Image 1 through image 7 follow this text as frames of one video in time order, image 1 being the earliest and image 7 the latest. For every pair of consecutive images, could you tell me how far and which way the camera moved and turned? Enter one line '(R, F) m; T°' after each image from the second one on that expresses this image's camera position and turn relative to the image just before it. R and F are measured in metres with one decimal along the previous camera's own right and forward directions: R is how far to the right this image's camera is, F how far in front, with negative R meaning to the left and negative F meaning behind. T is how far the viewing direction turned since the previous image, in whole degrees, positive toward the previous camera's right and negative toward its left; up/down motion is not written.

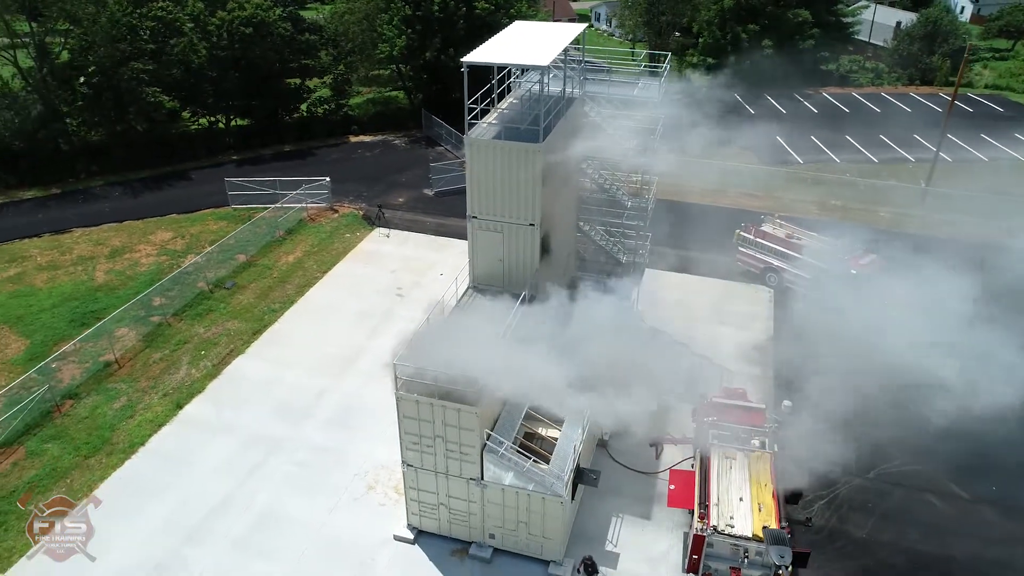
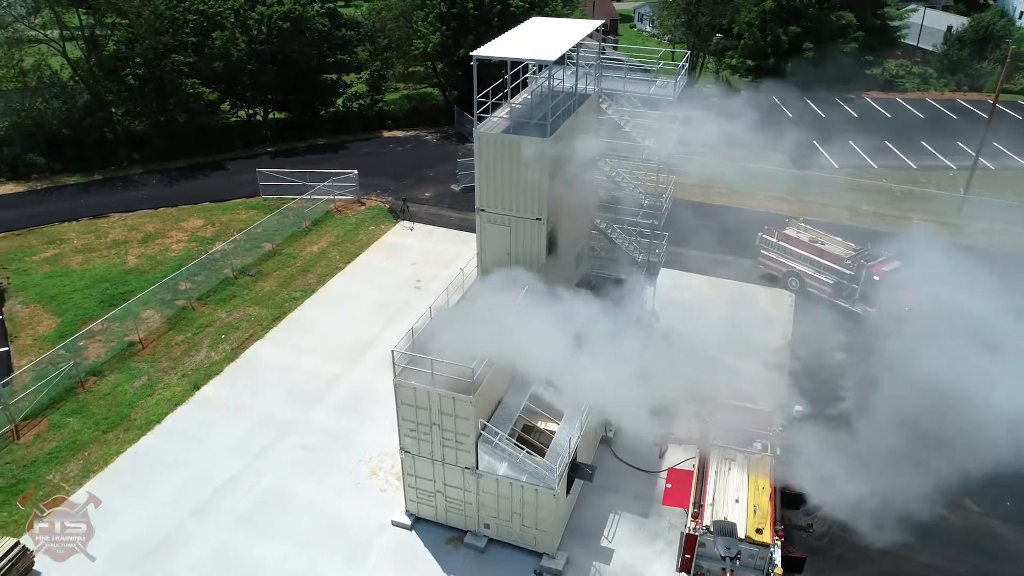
(+0.7, -0.1) m; -3°
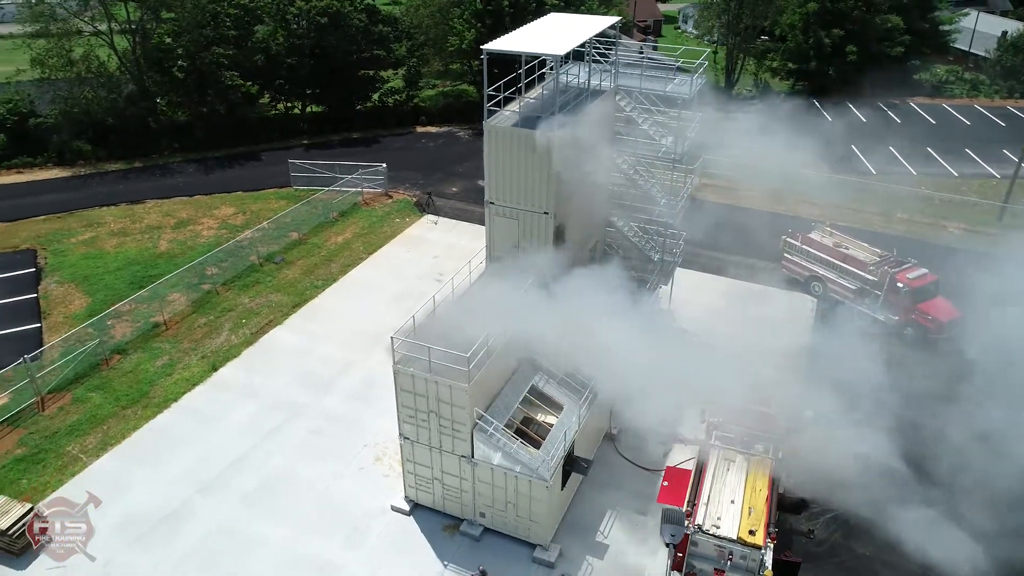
(+0.7, -0.1) m; -3°
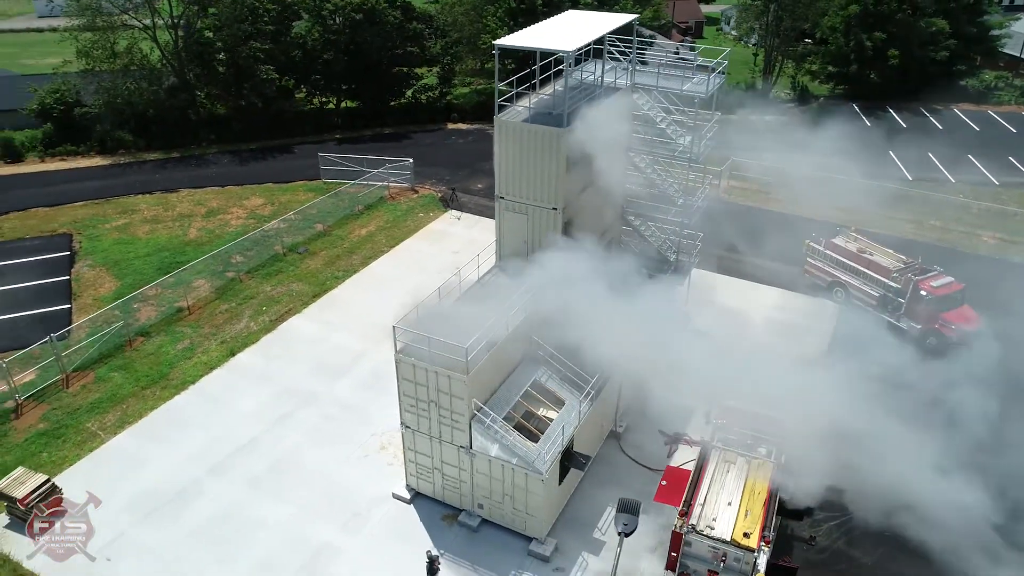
(+0.6, -0.1) m; -3°
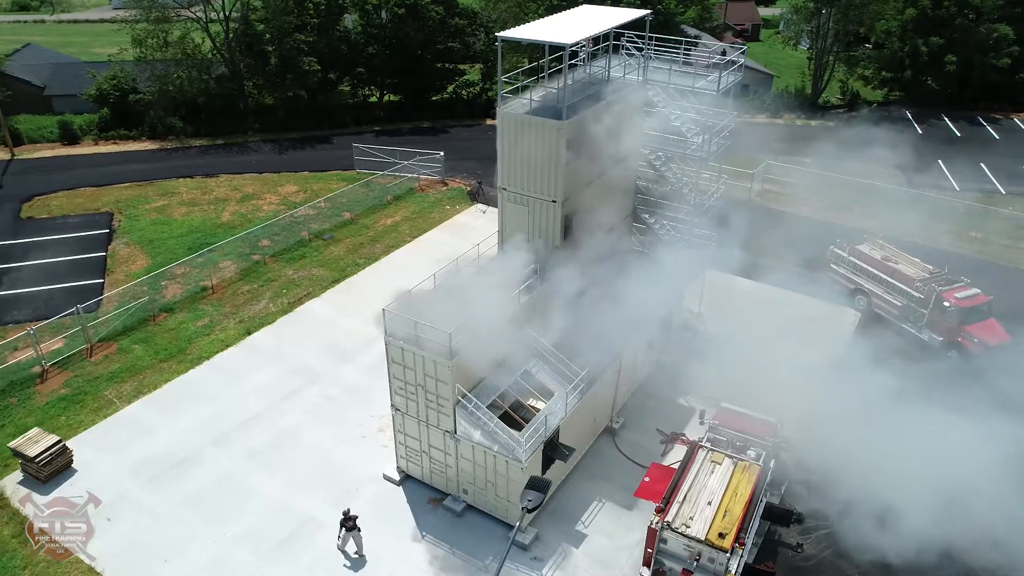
(+1.2, -0.1) m; -4°
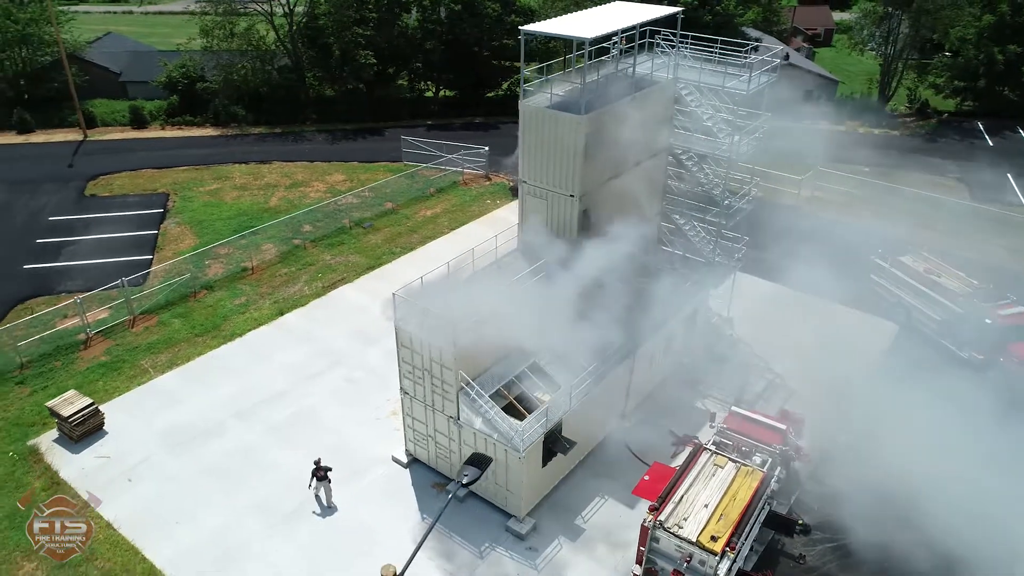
(+1.0, -0.1) m; -5°
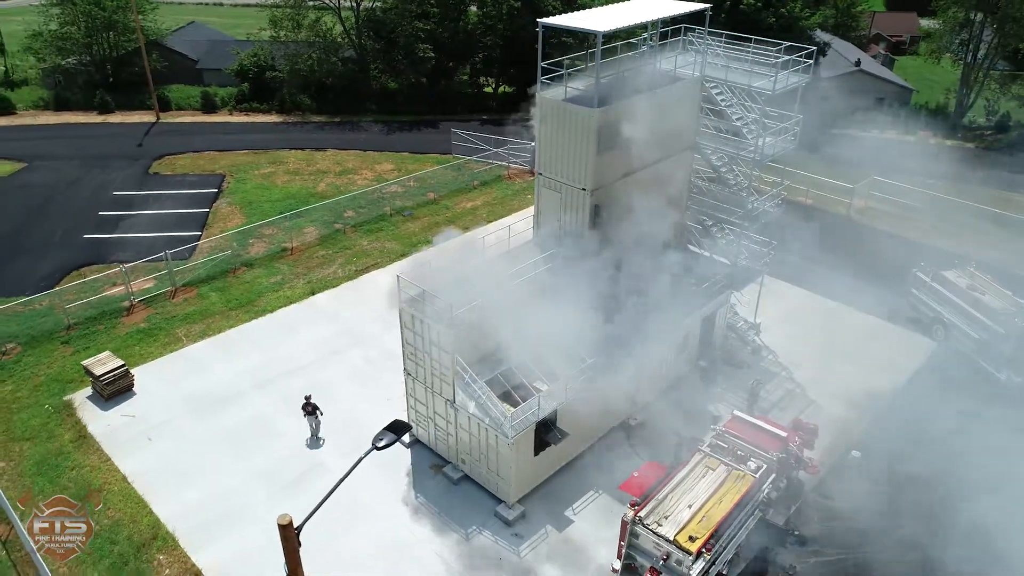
(+1.3, -0.1) m; -6°
